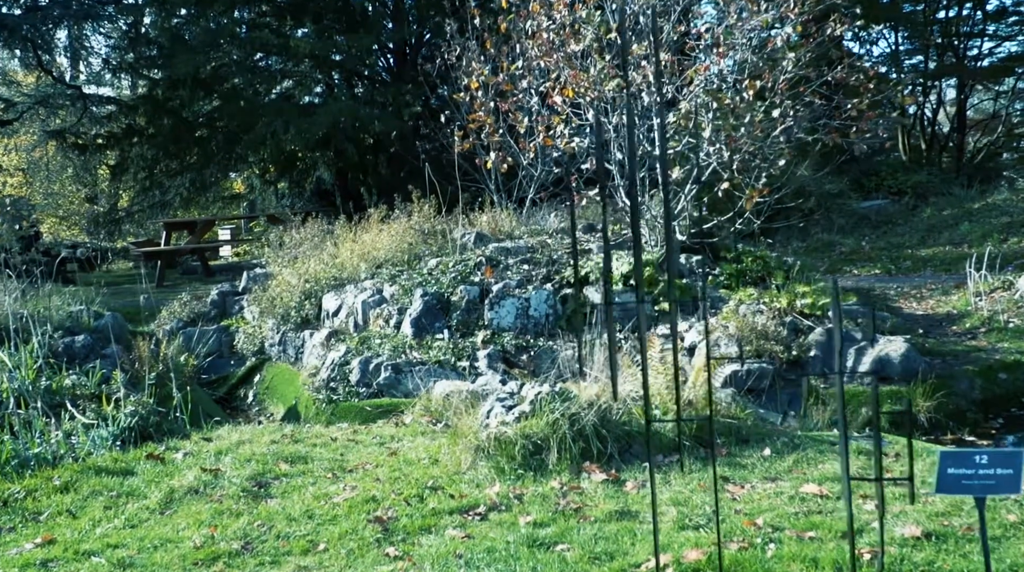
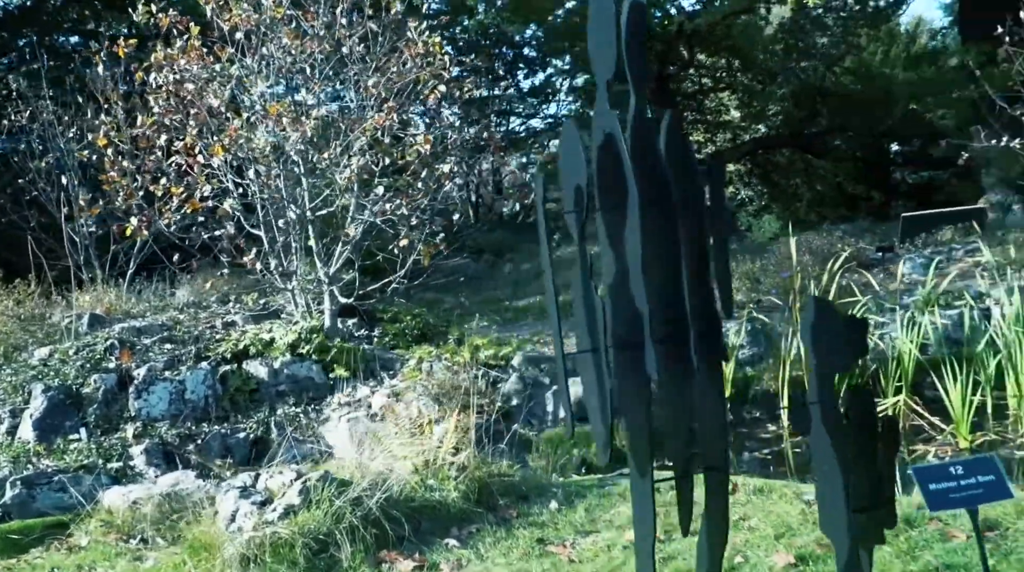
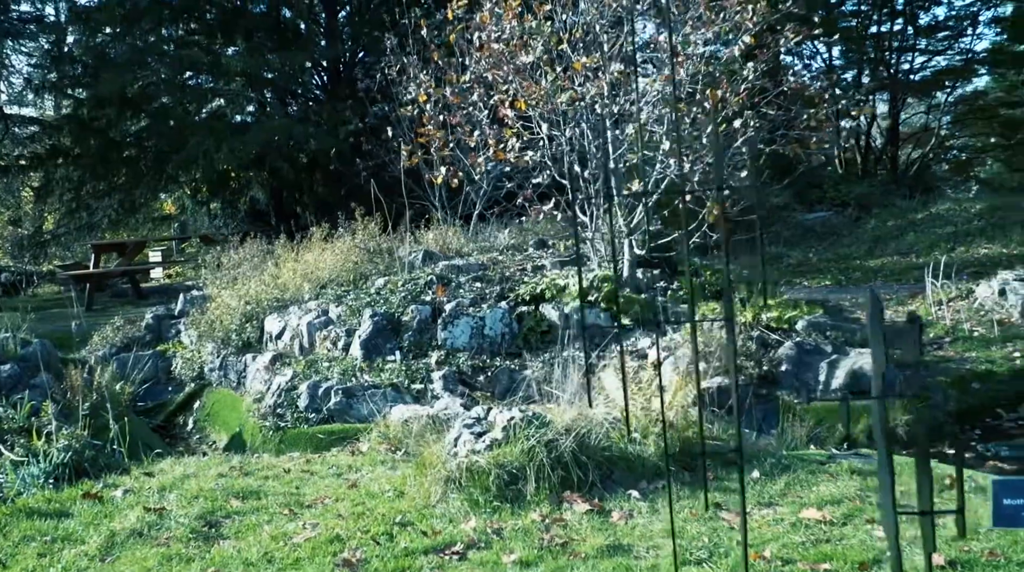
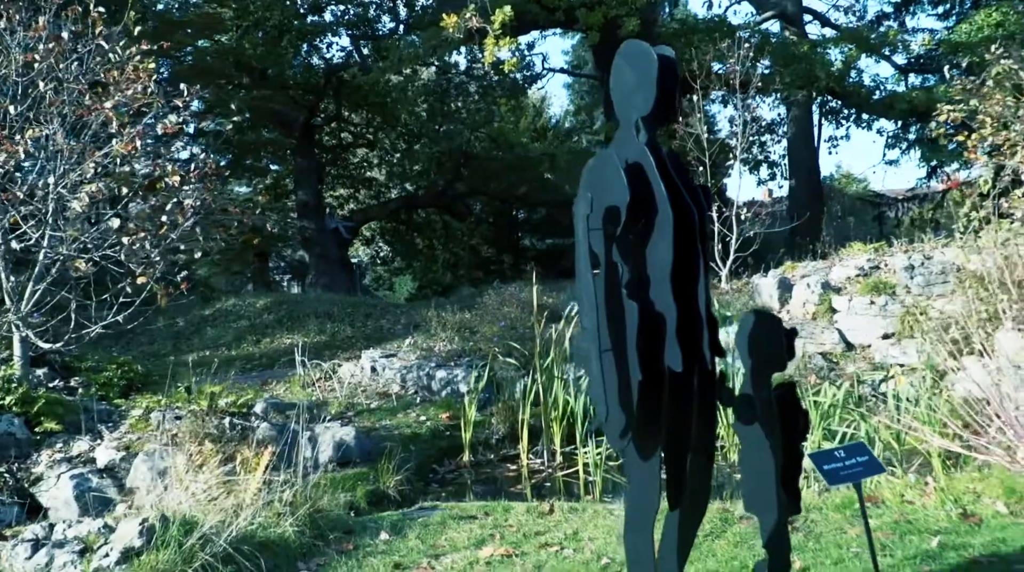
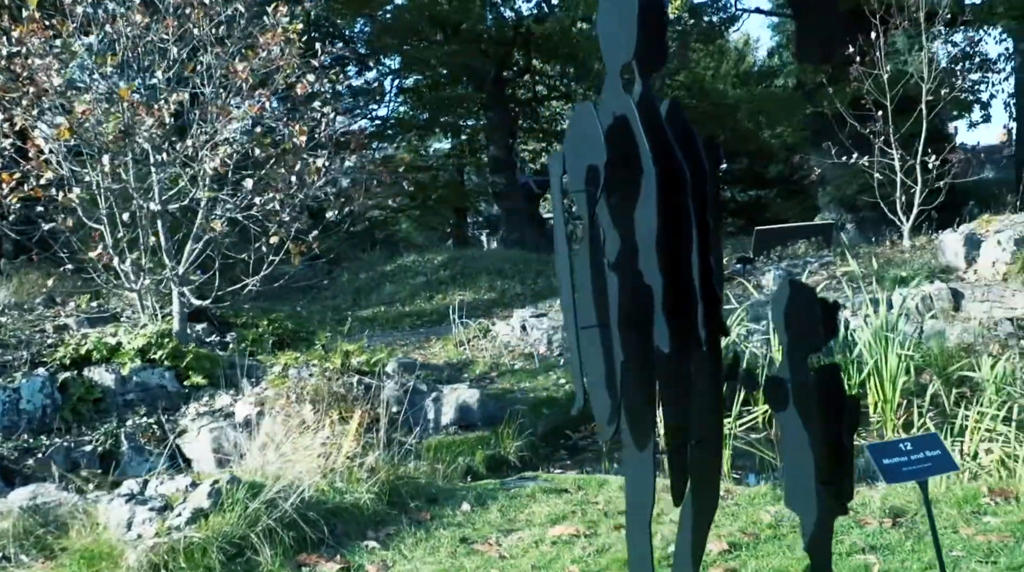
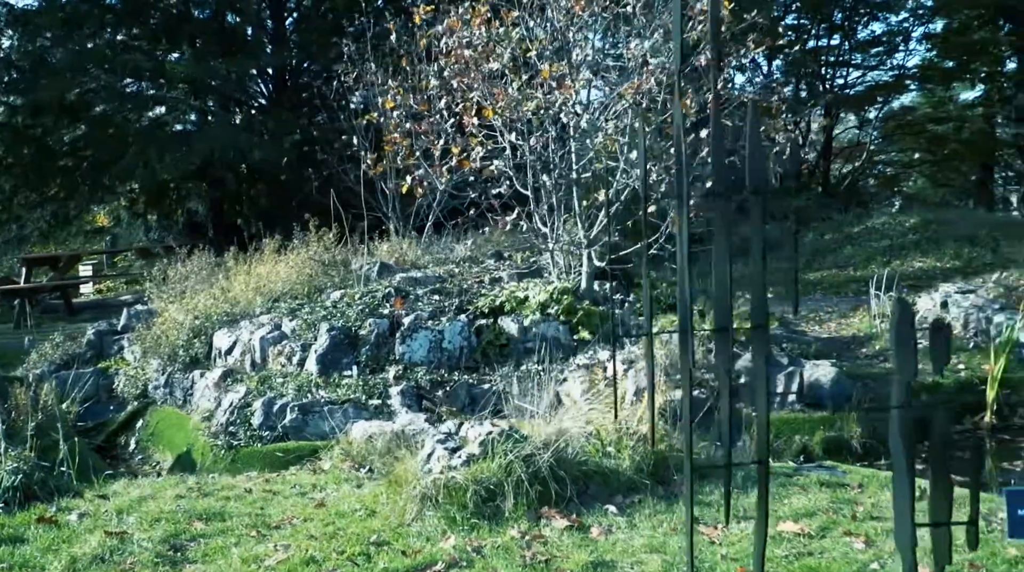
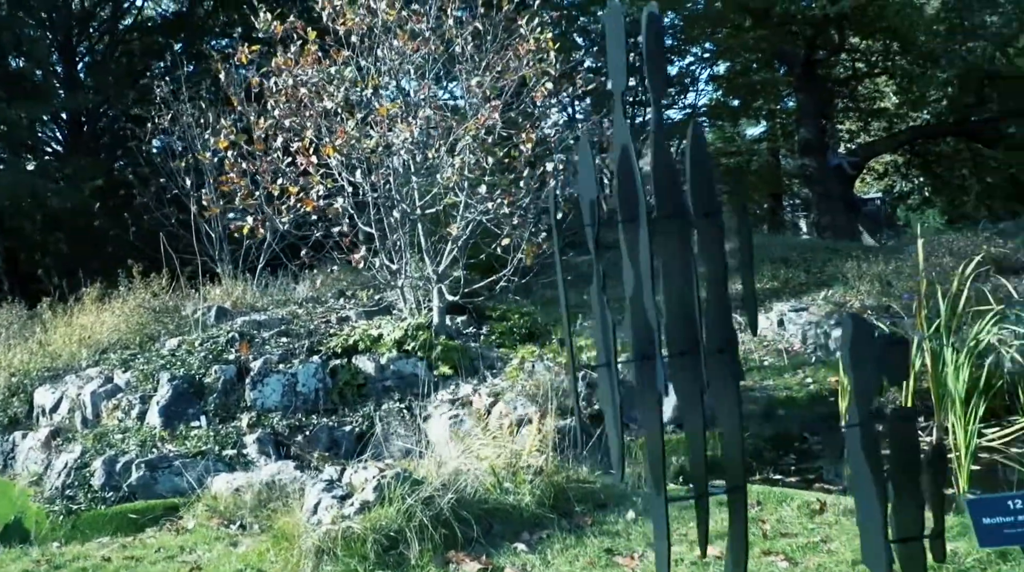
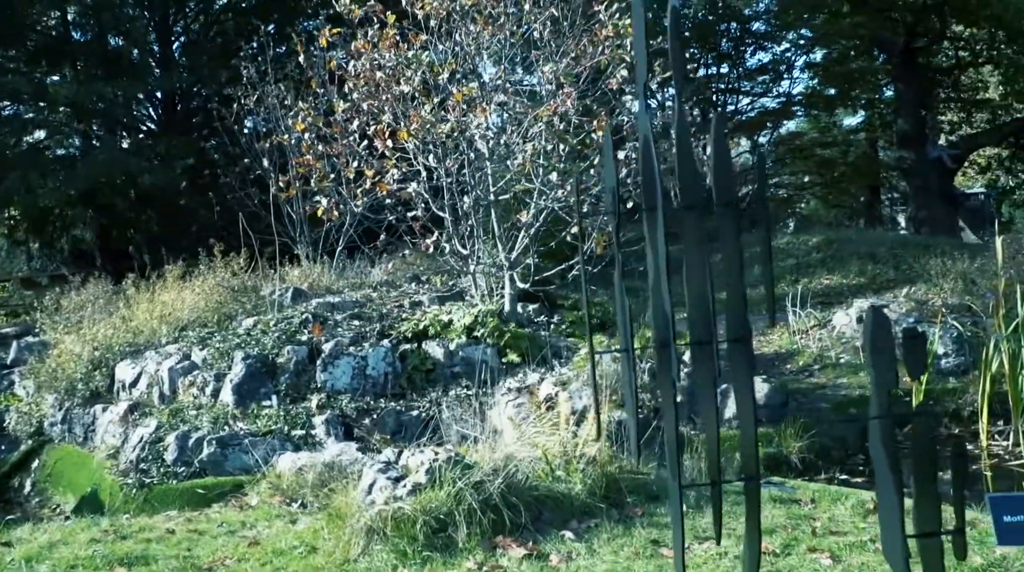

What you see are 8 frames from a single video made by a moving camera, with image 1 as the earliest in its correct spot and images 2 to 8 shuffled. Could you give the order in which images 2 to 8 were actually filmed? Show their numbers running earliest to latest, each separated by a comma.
3, 6, 8, 7, 2, 5, 4
